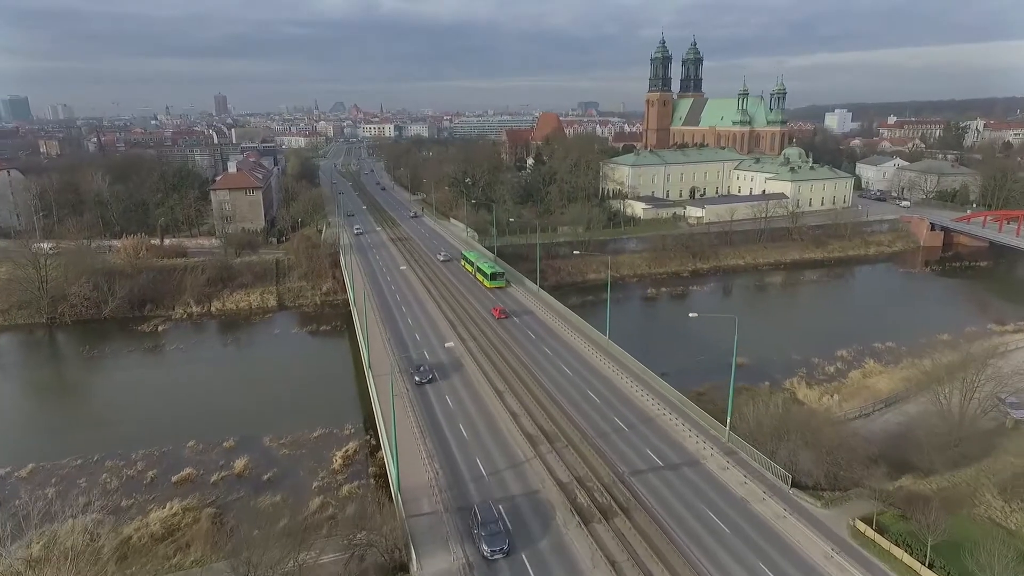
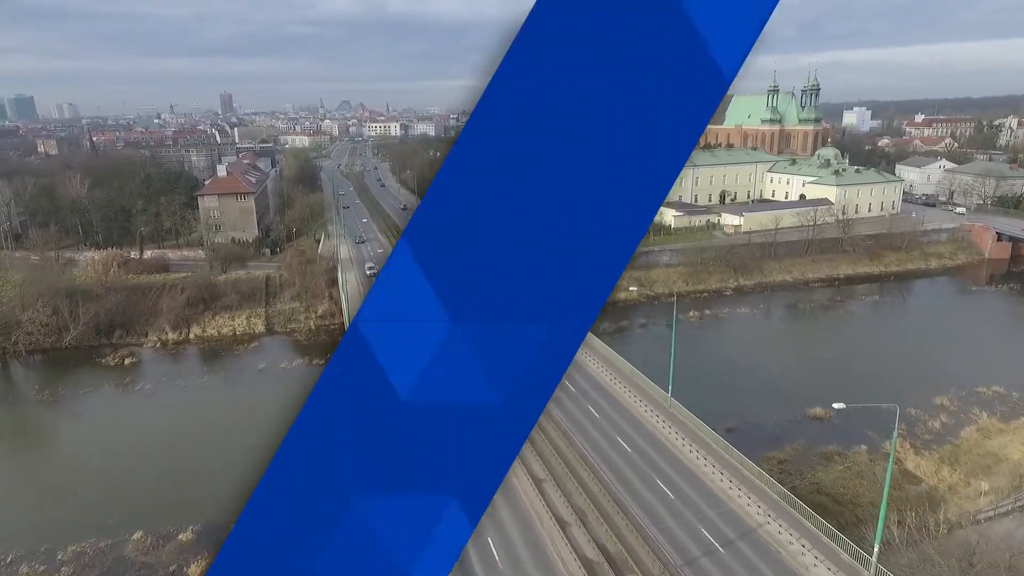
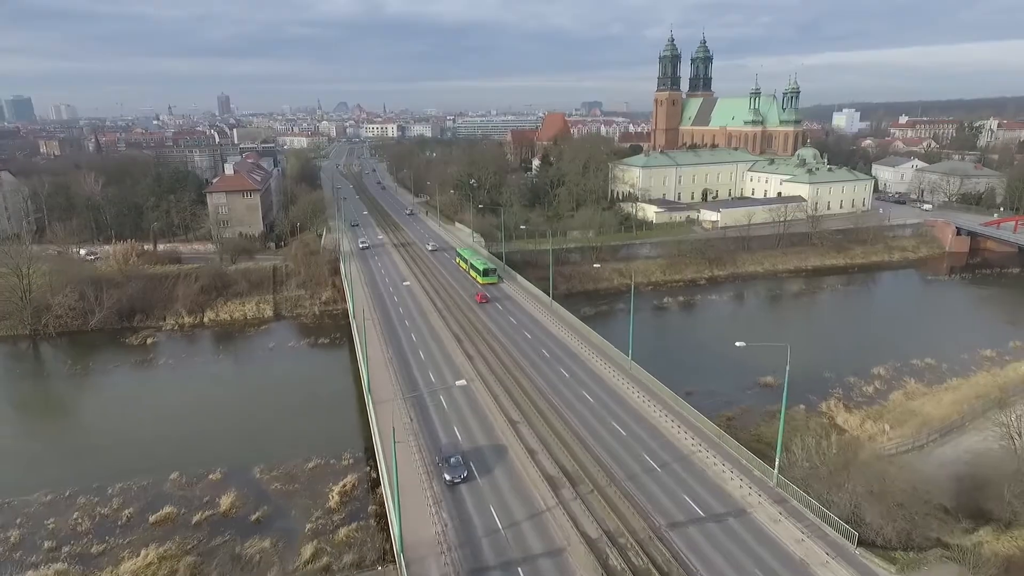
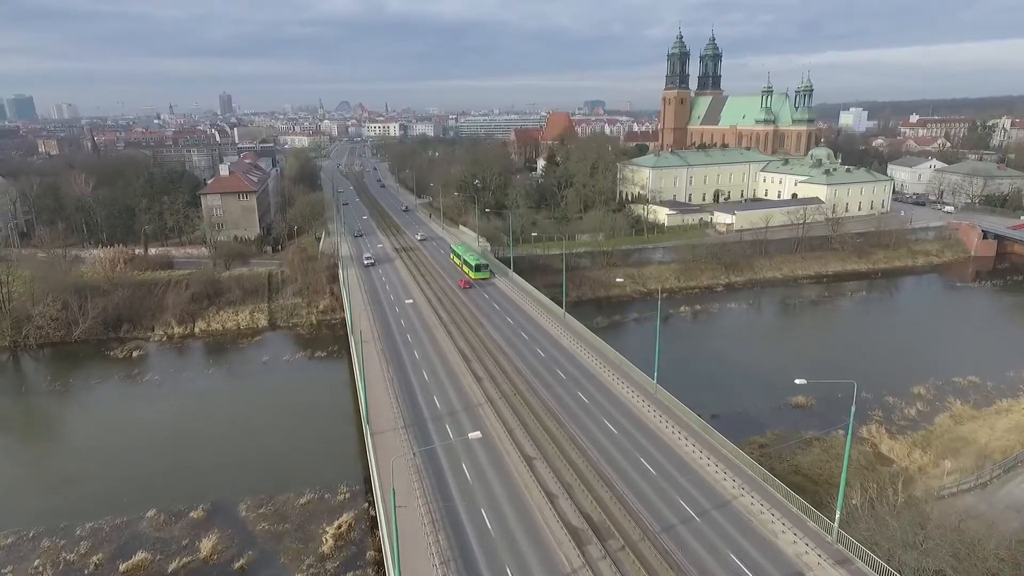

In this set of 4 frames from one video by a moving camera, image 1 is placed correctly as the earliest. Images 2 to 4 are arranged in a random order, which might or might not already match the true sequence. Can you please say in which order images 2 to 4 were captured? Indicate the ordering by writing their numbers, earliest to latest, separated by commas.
3, 4, 2
